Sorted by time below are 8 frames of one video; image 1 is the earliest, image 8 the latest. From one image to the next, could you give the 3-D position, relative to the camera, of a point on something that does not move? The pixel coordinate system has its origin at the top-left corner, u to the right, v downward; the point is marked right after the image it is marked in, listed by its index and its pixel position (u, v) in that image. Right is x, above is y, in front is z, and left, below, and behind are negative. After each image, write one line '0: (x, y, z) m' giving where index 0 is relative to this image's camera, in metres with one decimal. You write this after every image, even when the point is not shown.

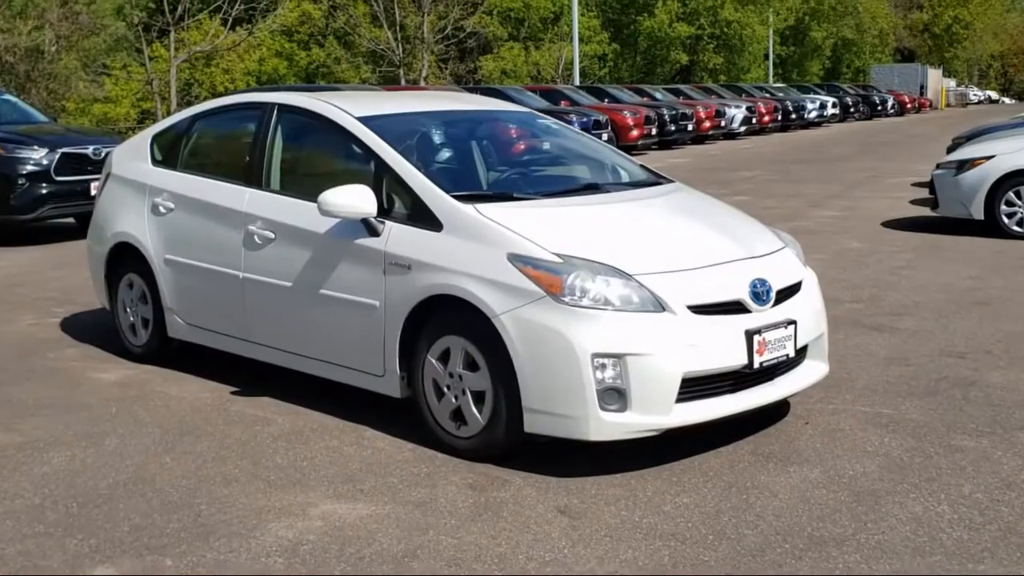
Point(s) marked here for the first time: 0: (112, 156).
0: (-2.7, +0.9, +8.0) m
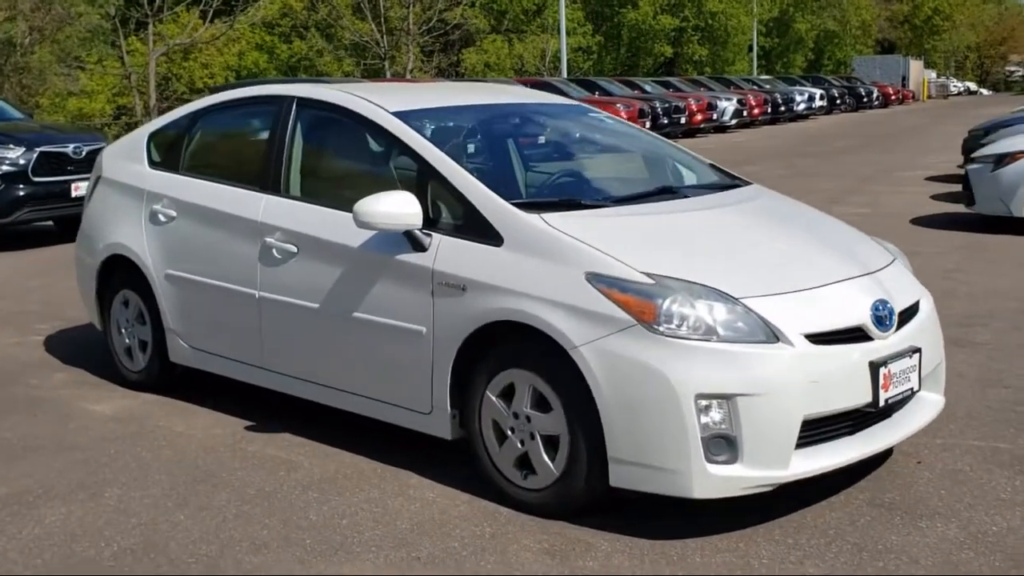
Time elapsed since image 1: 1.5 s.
0: (-2.5, +0.8, +7.1) m
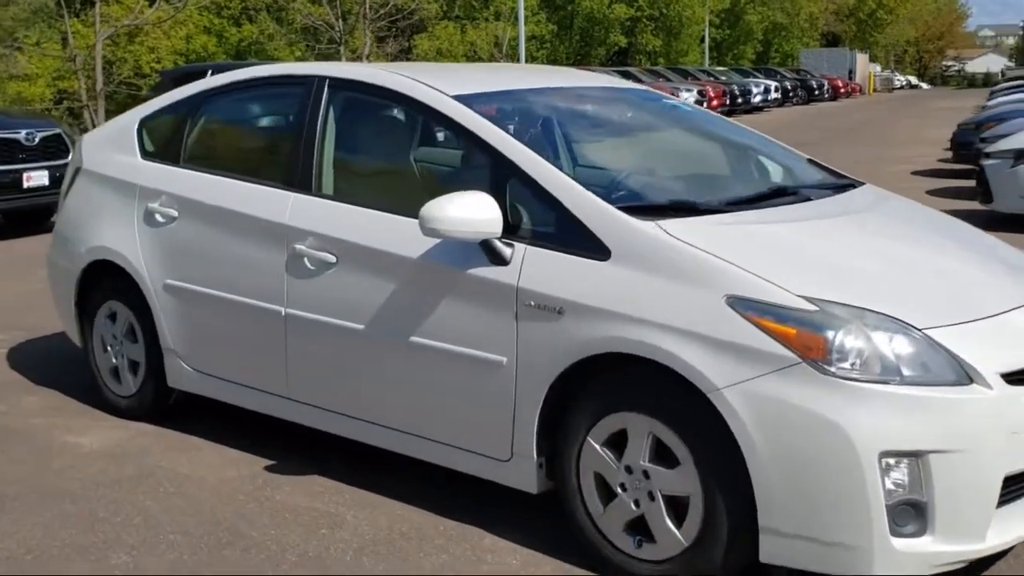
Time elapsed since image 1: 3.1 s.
0: (-2.2, +0.7, +6.2) m
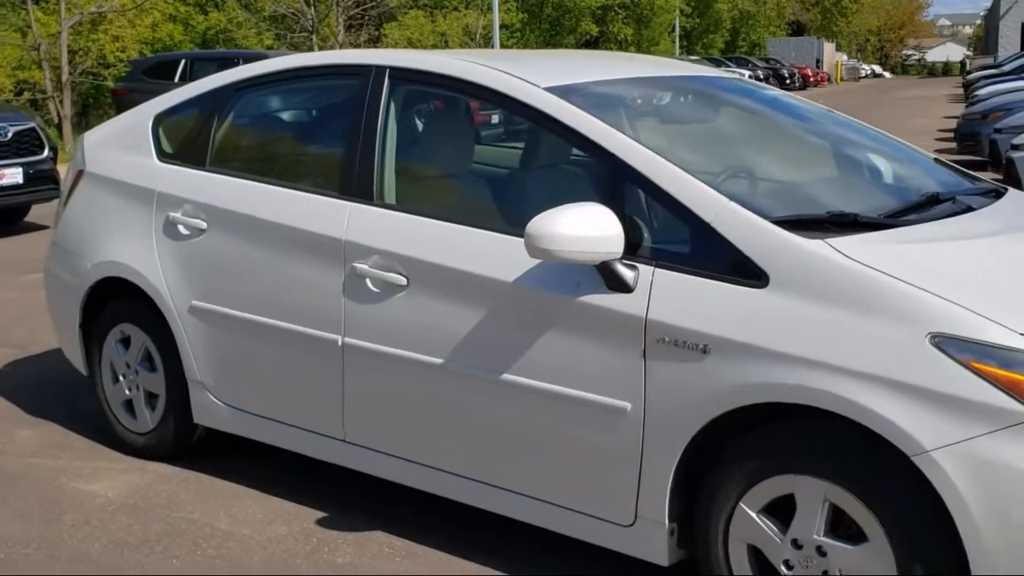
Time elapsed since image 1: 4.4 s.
0: (-2.0, +0.7, +5.4) m
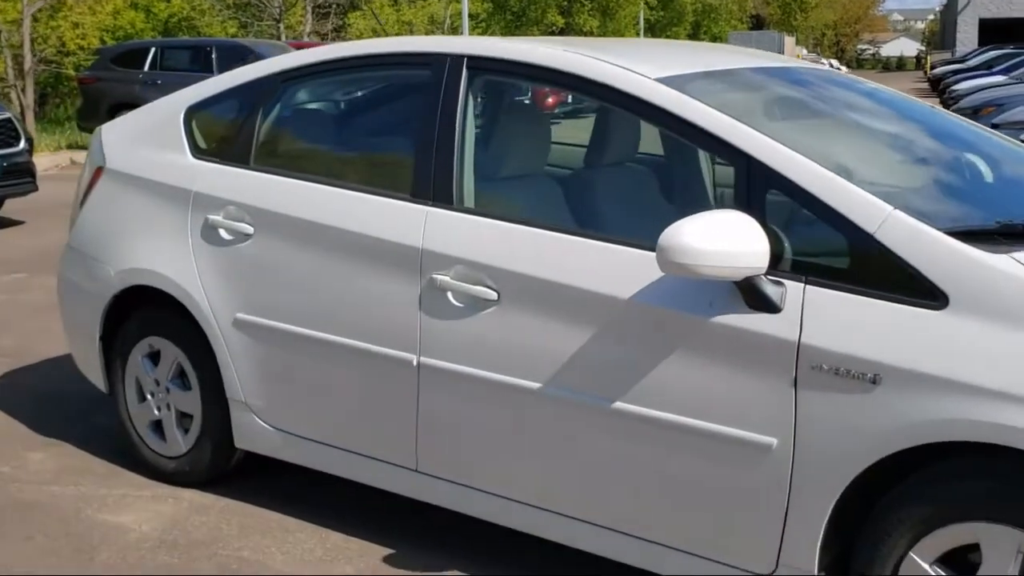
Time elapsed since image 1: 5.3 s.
0: (-1.7, +0.6, +4.9) m
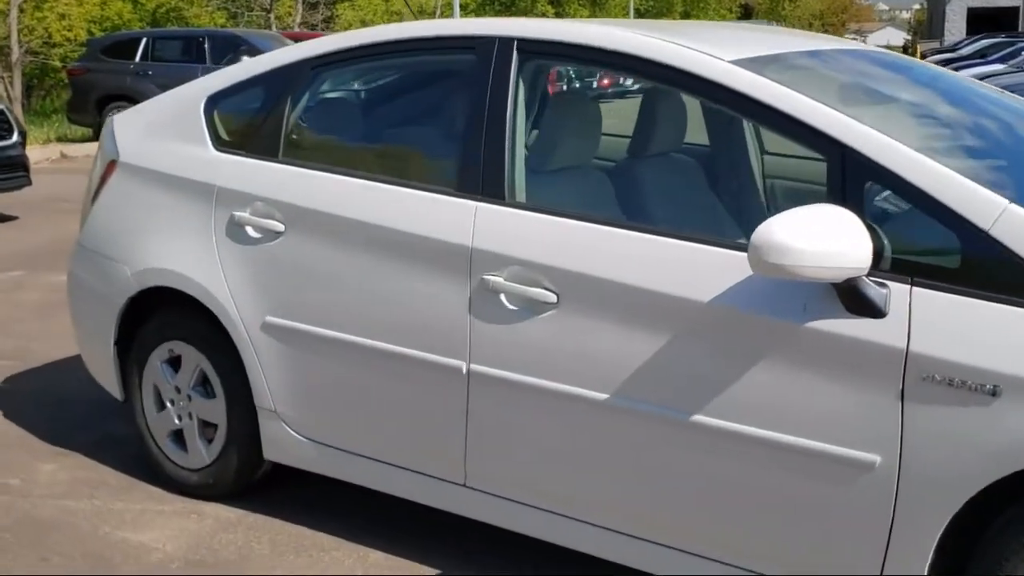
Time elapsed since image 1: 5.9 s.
0: (-1.6, +0.6, +4.6) m
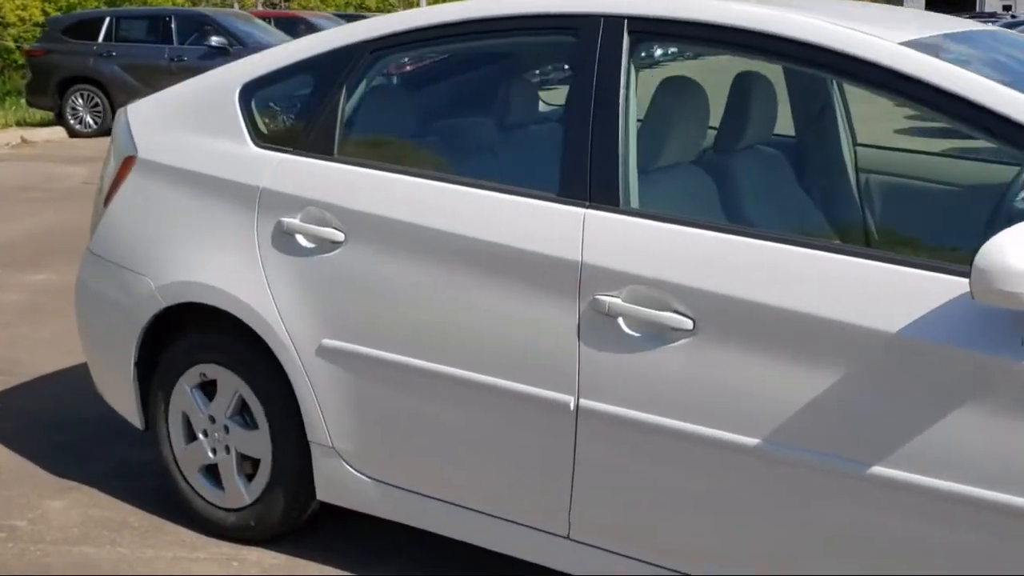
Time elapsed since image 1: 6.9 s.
0: (-1.3, +0.6, +4.1) m
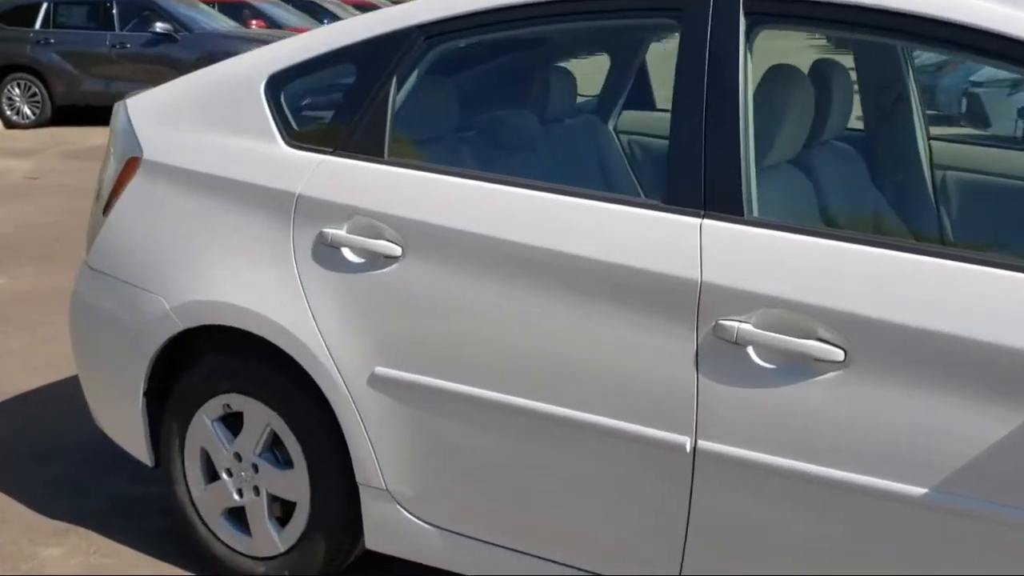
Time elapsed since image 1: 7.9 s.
0: (-1.2, +0.5, +3.6) m
